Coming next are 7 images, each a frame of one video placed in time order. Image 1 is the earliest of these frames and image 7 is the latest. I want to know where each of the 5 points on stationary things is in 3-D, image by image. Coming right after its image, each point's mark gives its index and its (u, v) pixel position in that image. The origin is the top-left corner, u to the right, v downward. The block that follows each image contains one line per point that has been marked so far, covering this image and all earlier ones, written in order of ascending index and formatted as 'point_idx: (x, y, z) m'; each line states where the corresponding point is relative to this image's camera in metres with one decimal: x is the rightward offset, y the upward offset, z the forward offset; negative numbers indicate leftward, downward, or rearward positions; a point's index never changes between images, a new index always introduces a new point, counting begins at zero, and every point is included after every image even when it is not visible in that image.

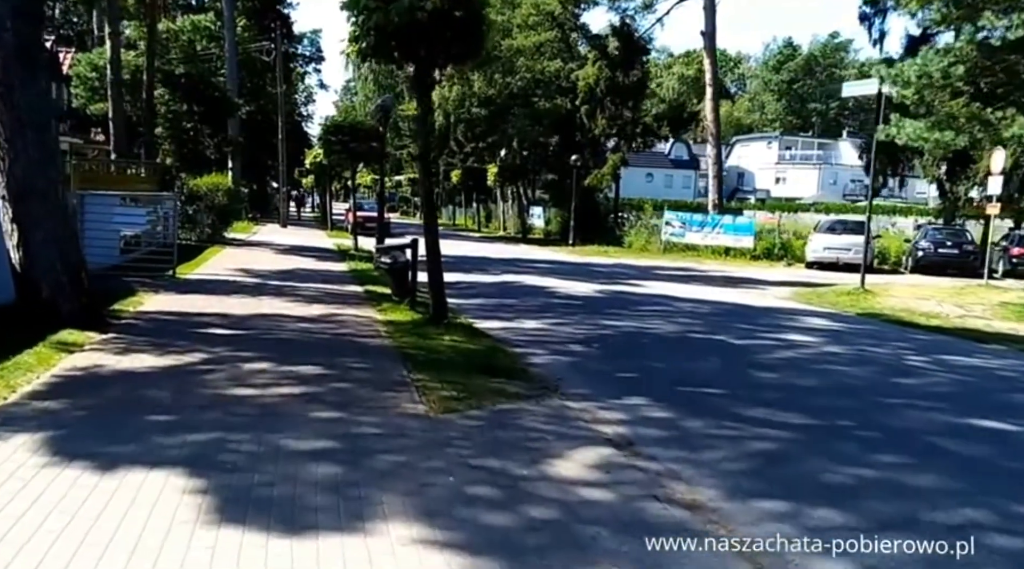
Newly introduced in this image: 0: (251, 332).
0: (-3.1, -0.6, +12.4) m
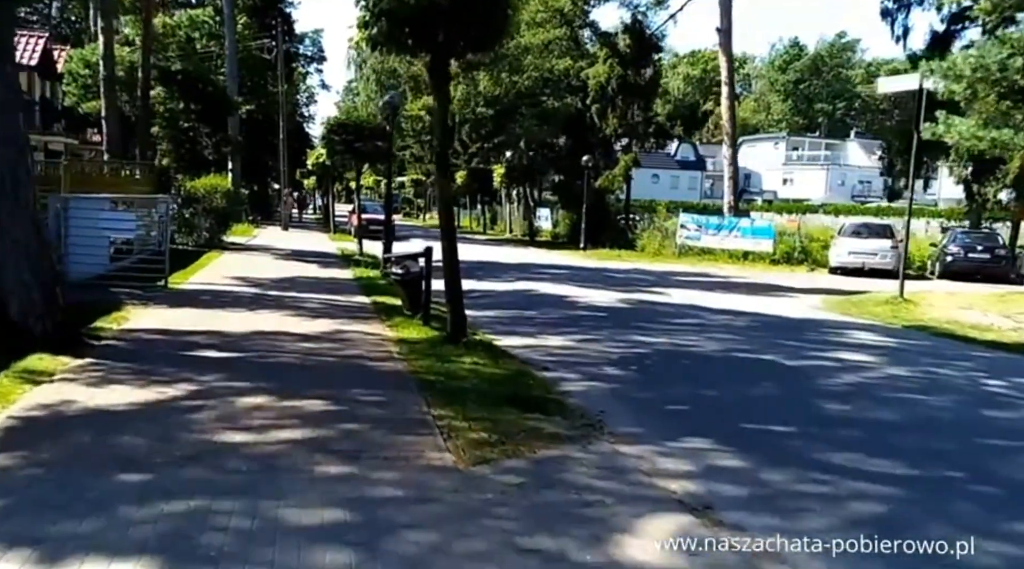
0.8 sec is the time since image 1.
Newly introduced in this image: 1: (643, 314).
0: (-2.8, -0.7, +11.0) m
1: (+2.2, -0.5, +17.5) m
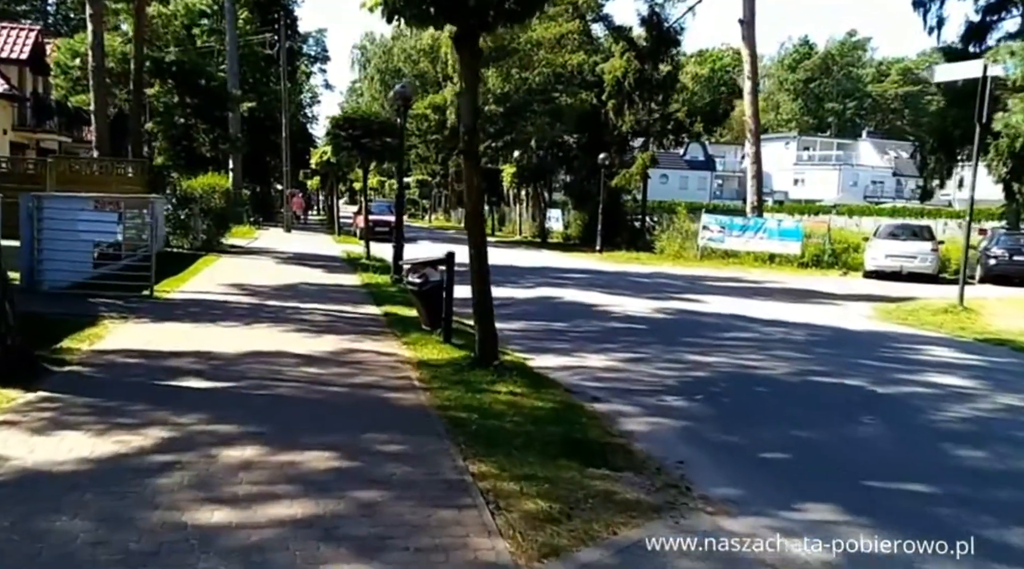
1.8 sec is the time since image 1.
0: (-2.4, -0.9, +9.2) m
1: (+2.6, -0.6, +15.7) m
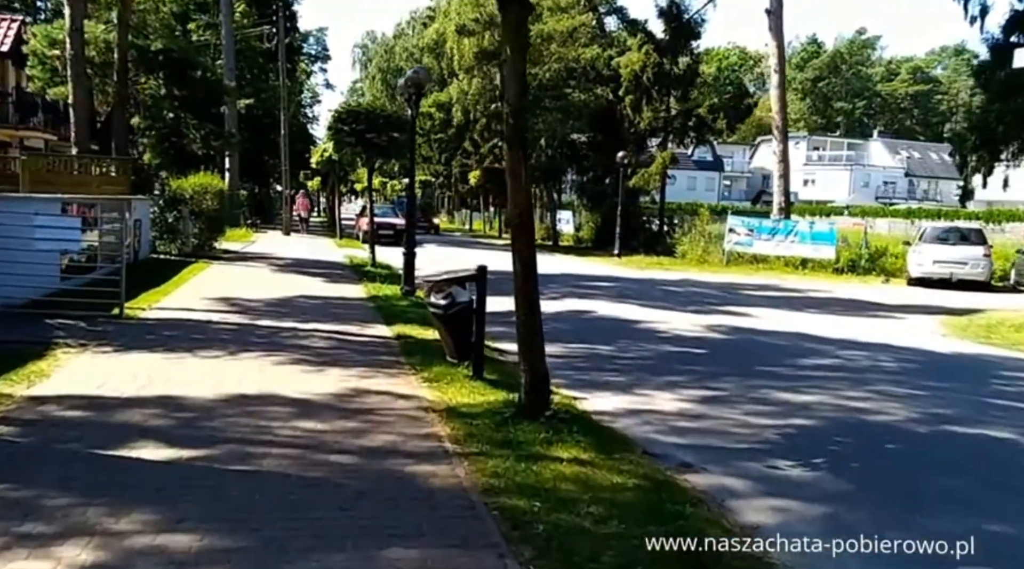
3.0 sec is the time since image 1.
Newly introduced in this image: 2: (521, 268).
0: (-1.9, -1.1, +6.8) m
1: (+3.1, -0.9, +13.3) m
2: (+0.1, +0.1, +7.9) m
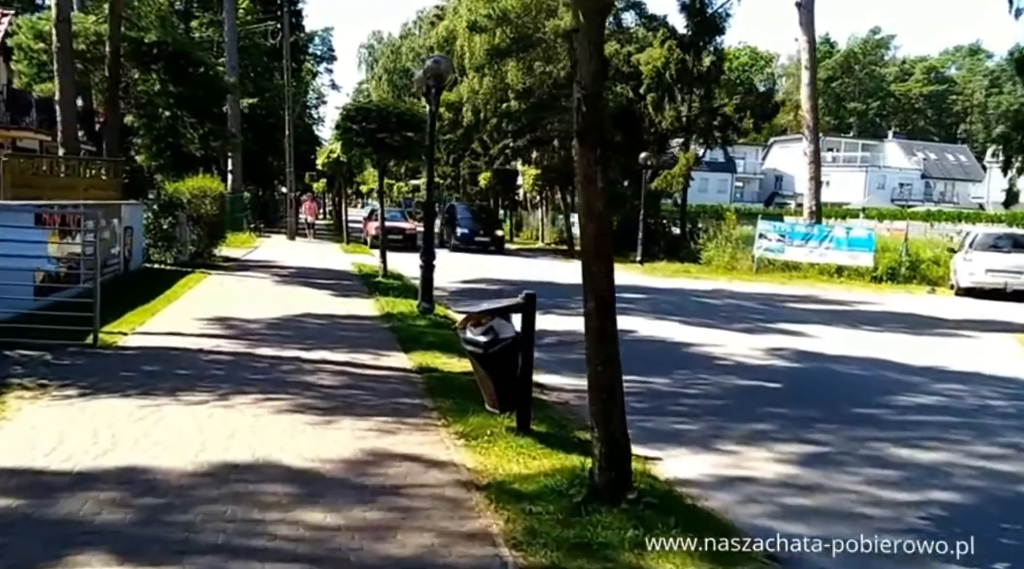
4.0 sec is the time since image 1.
0: (-1.5, -1.3, +4.9) m
1: (+3.5, -1.1, +11.4) m
2: (+0.5, -0.1, +6.0) m
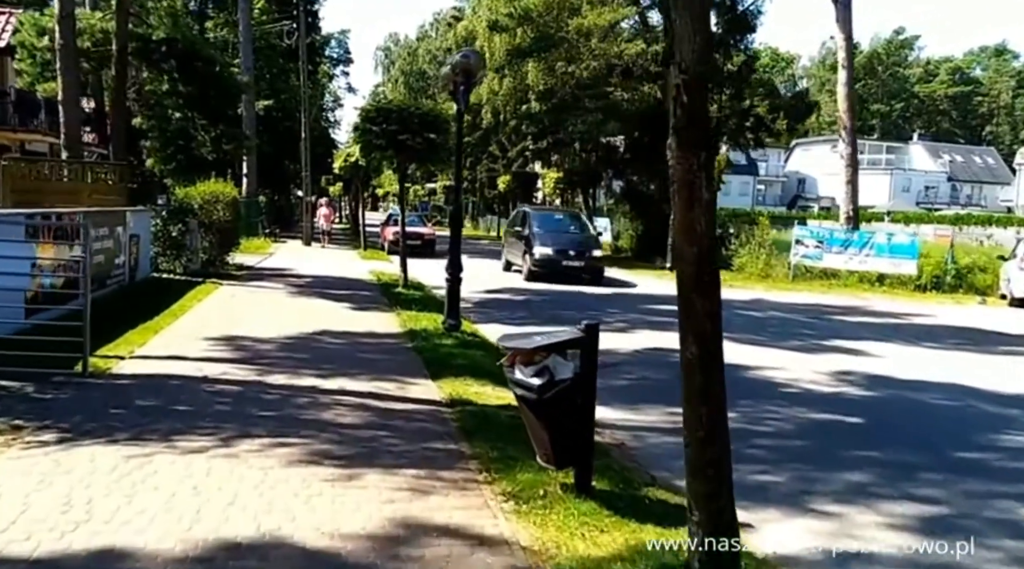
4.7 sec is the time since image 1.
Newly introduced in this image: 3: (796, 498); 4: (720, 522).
0: (-1.2, -1.5, +3.6) m
1: (+3.9, -1.3, +10.0) m
2: (+0.8, -0.3, +4.6) m
3: (+2.0, -1.5, +7.2) m
4: (+0.9, -1.1, +4.7) m
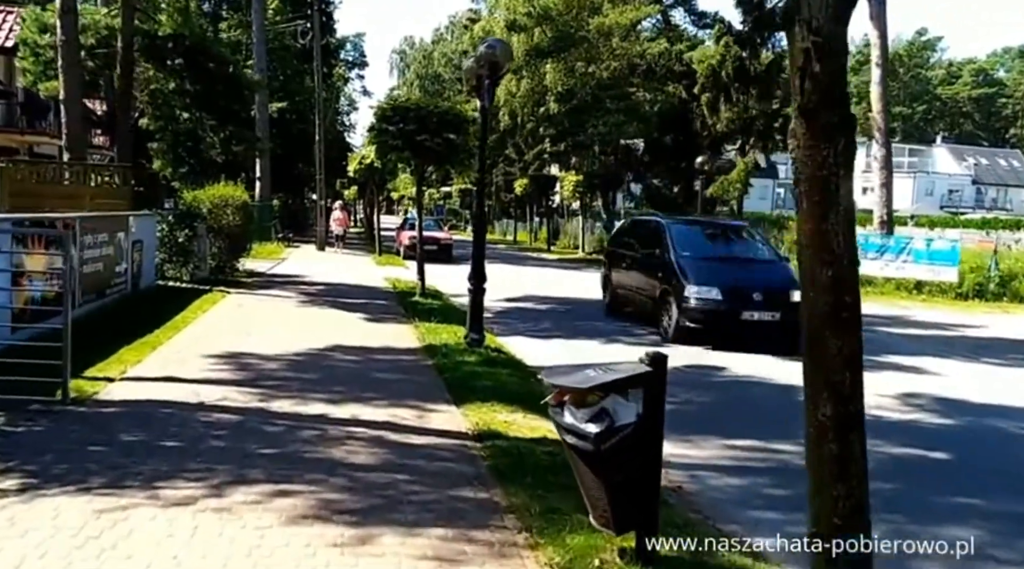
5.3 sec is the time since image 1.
0: (-1.0, -1.6, +2.4) m
1: (+4.2, -1.4, +8.8) m
2: (+1.1, -0.4, +3.4) m
3: (+2.2, -1.6, +6.0) m
4: (+1.2, -1.2, +3.5) m
